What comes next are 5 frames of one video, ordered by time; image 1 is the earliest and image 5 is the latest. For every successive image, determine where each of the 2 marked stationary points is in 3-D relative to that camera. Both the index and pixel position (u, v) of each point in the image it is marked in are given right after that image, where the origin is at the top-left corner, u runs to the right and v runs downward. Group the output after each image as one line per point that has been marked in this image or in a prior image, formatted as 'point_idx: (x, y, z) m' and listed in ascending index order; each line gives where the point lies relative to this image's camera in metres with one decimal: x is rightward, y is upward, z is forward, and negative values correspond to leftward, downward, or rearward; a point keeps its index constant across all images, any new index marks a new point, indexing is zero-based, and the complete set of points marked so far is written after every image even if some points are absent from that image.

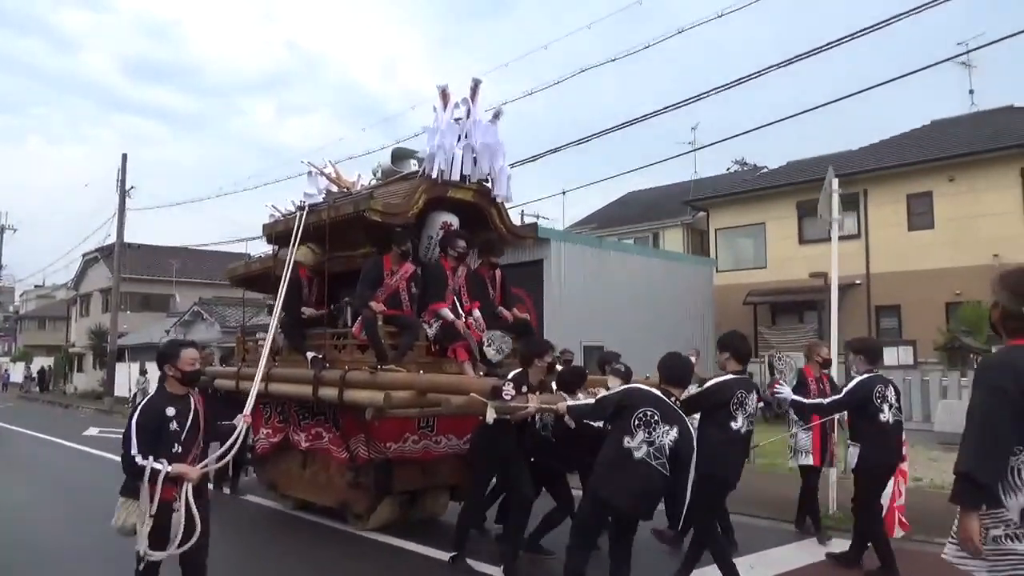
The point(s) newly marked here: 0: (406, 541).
0: (-1.0, -2.5, +7.7) m
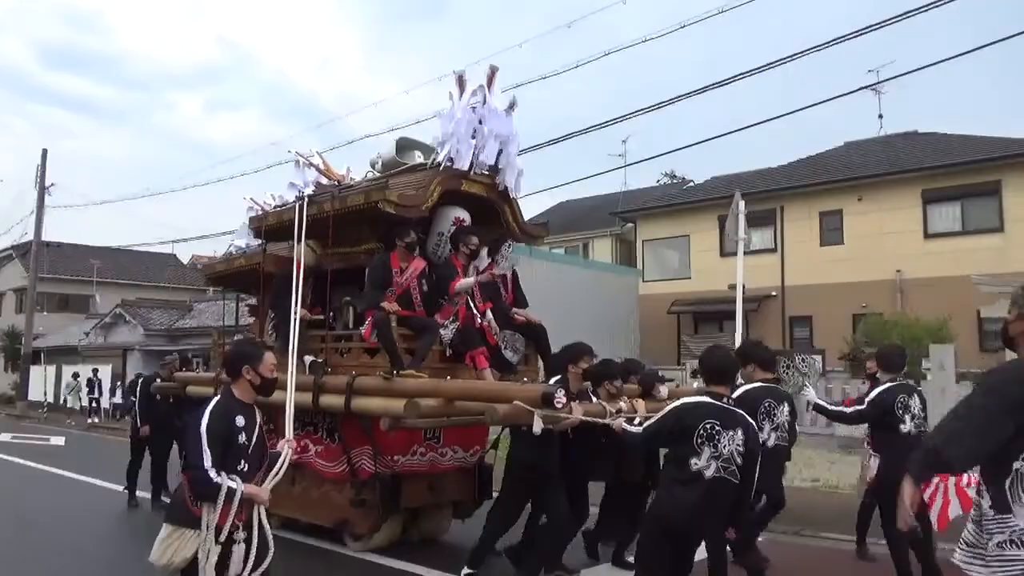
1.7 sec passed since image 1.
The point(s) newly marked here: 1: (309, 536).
0: (-0.9, -2.5, +7.1) m
1: (-2.0, -2.5, +7.8) m
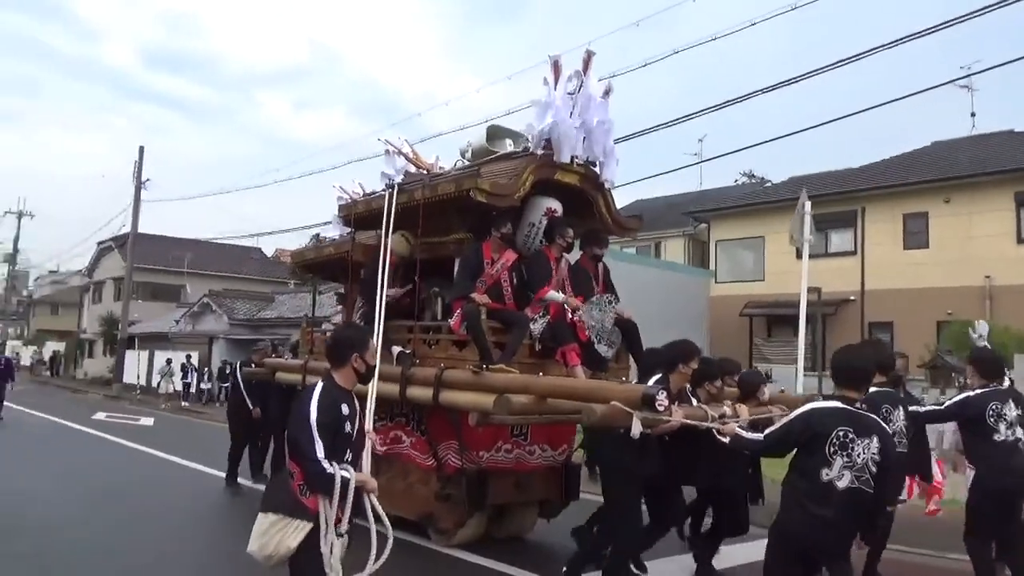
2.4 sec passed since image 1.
0: (-0.1, -2.4, +6.9) m
1: (-1.2, -2.4, +7.7) m
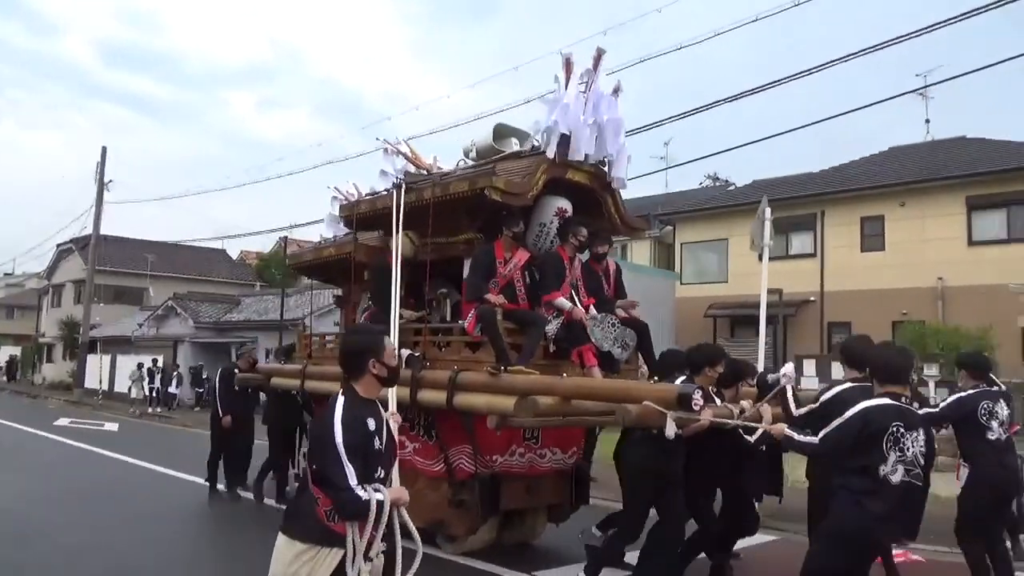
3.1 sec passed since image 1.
0: (0.0, -2.4, +6.7) m
1: (-1.1, -2.4, +7.6) m
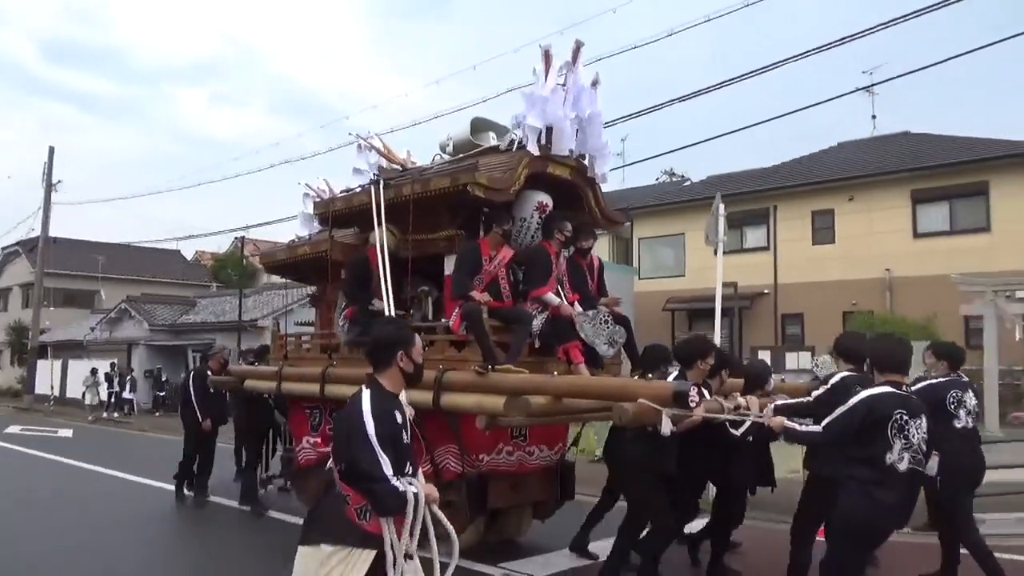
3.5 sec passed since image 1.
0: (-0.1, -2.4, +6.7) m
1: (-1.2, -2.4, +7.4) m
